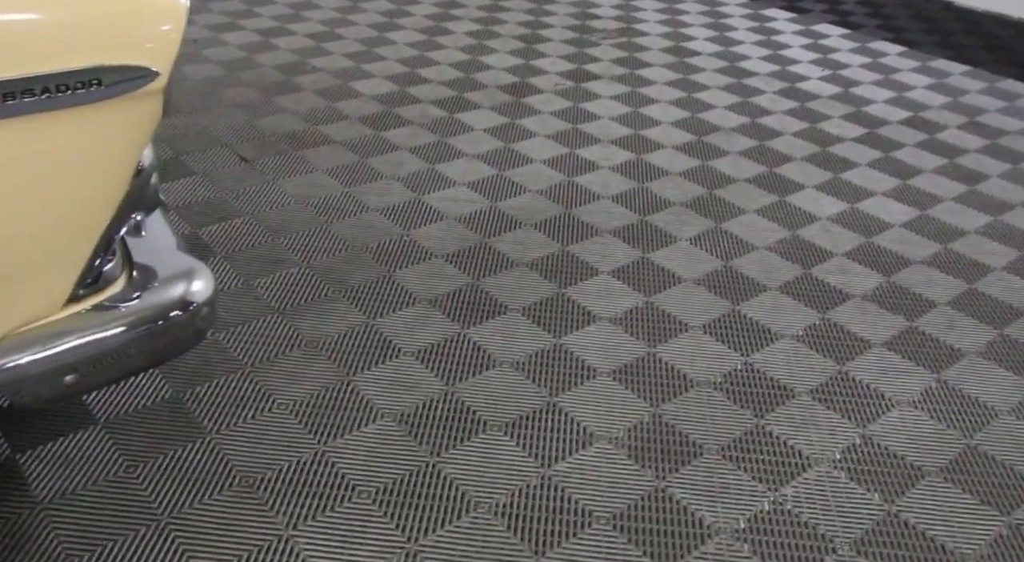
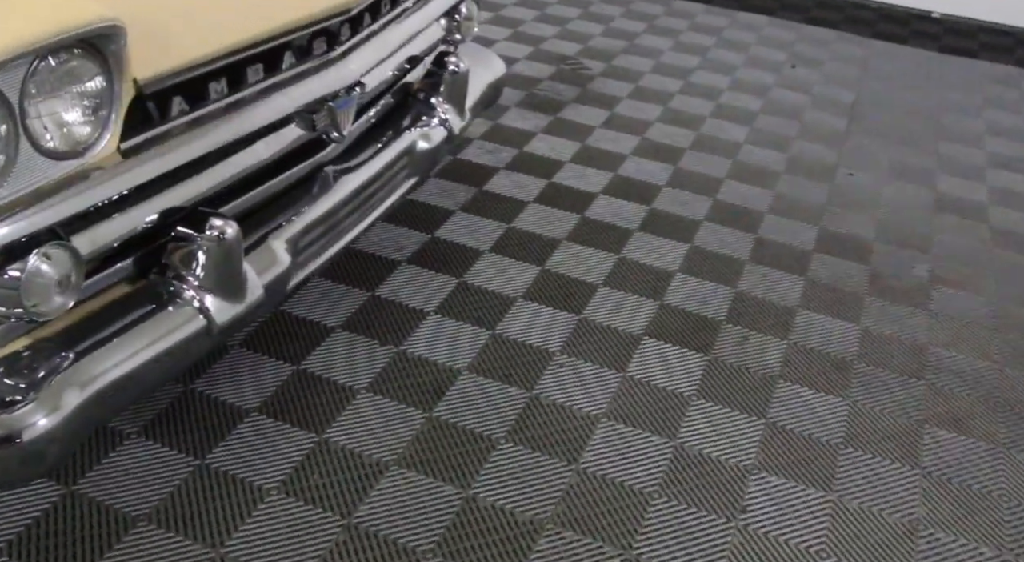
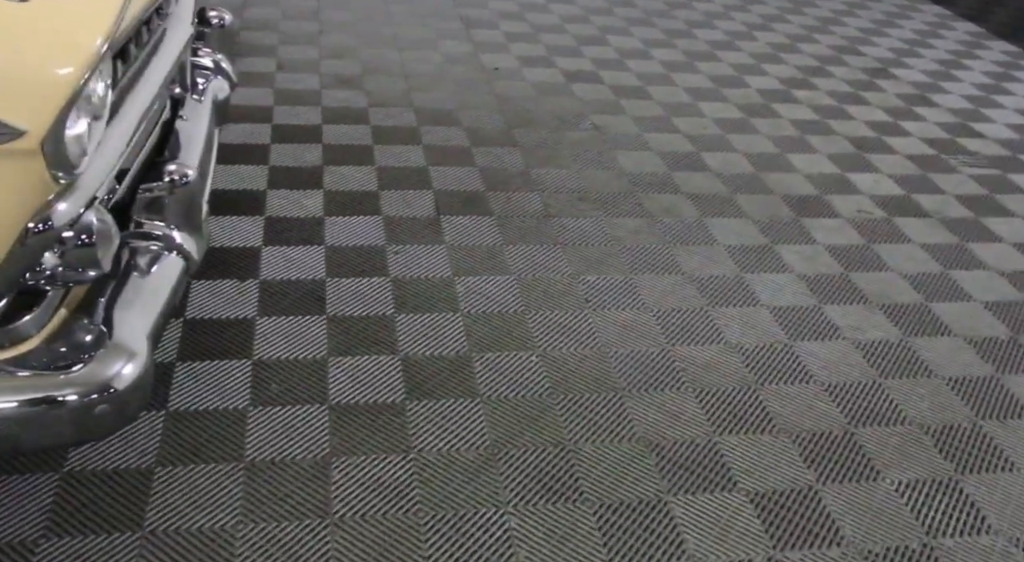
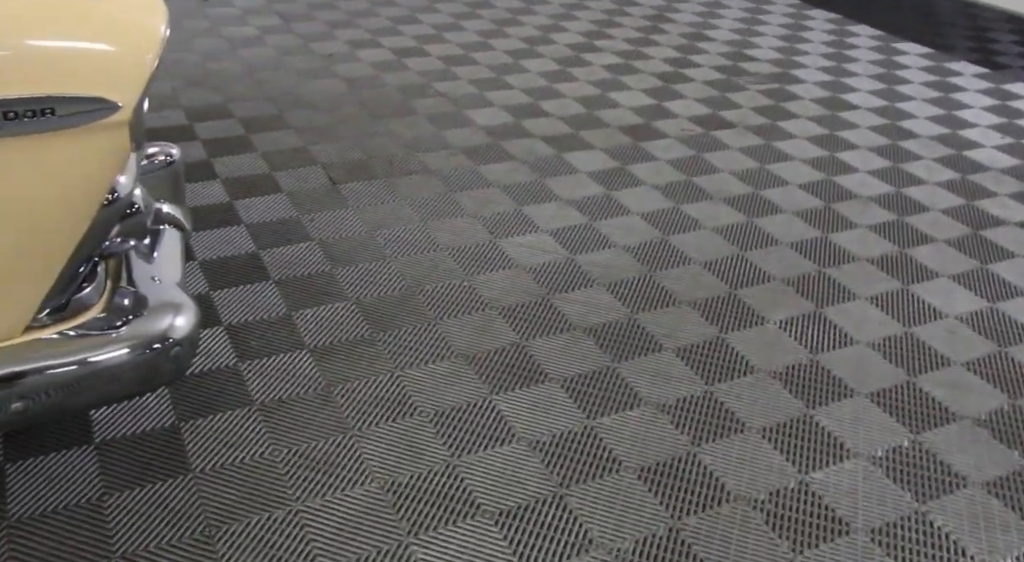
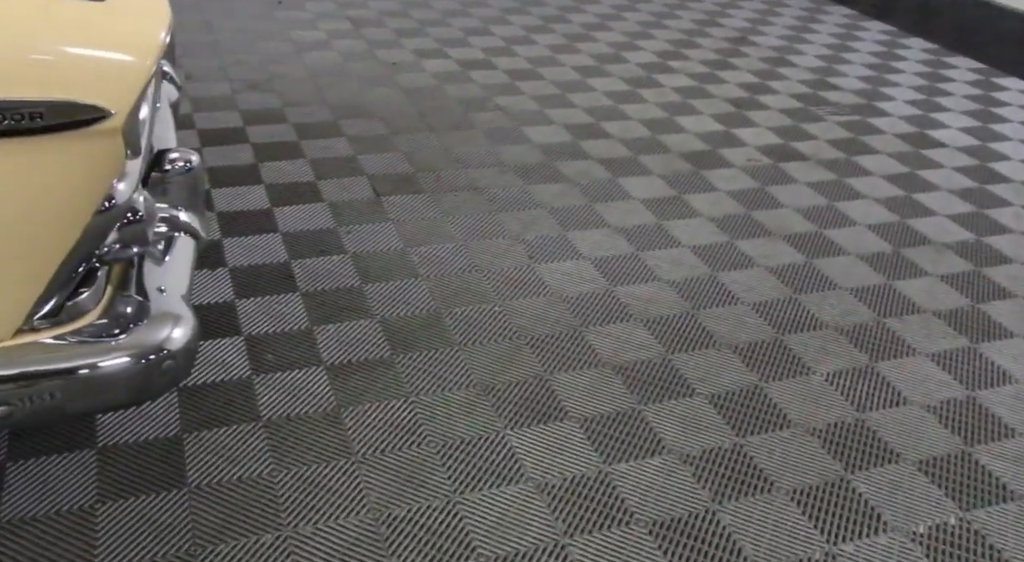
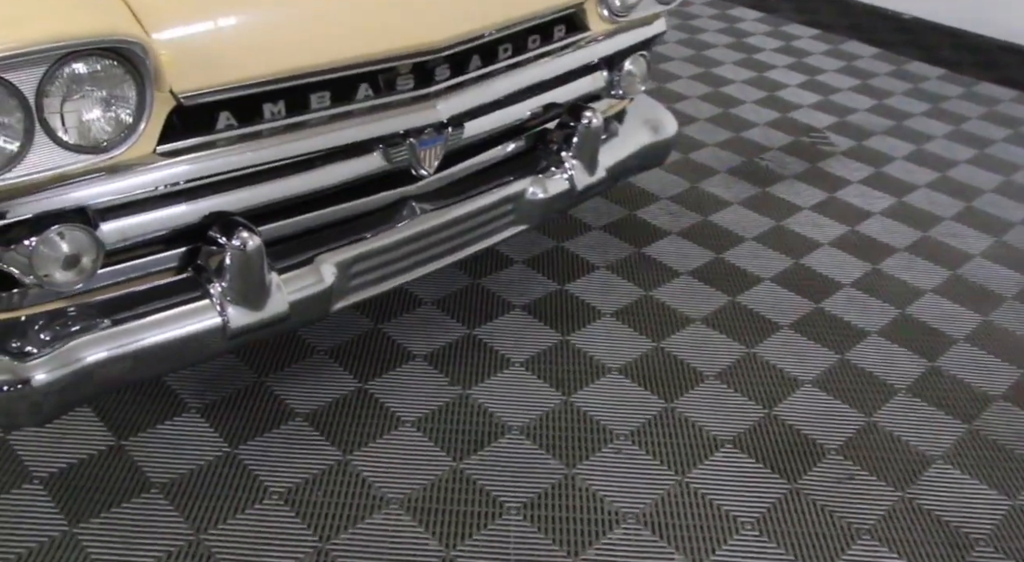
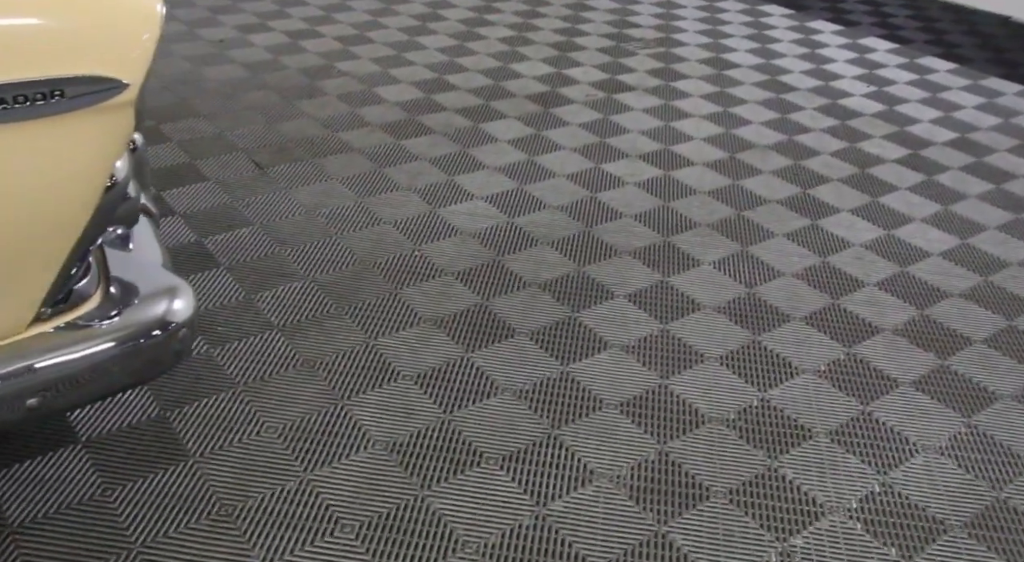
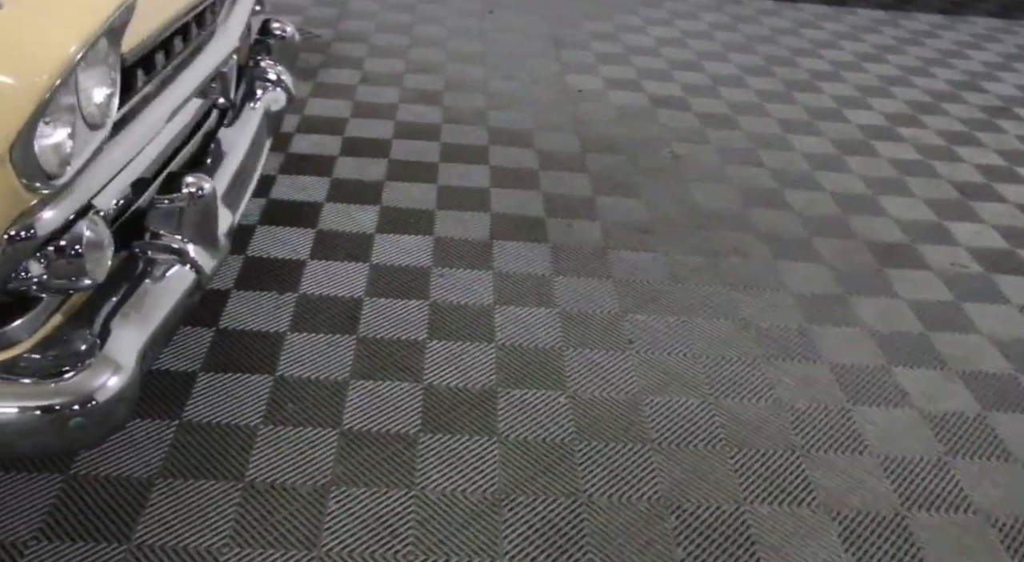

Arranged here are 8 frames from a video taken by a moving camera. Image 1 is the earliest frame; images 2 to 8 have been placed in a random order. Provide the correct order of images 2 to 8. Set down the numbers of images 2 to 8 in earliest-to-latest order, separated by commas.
7, 4, 5, 3, 8, 2, 6
